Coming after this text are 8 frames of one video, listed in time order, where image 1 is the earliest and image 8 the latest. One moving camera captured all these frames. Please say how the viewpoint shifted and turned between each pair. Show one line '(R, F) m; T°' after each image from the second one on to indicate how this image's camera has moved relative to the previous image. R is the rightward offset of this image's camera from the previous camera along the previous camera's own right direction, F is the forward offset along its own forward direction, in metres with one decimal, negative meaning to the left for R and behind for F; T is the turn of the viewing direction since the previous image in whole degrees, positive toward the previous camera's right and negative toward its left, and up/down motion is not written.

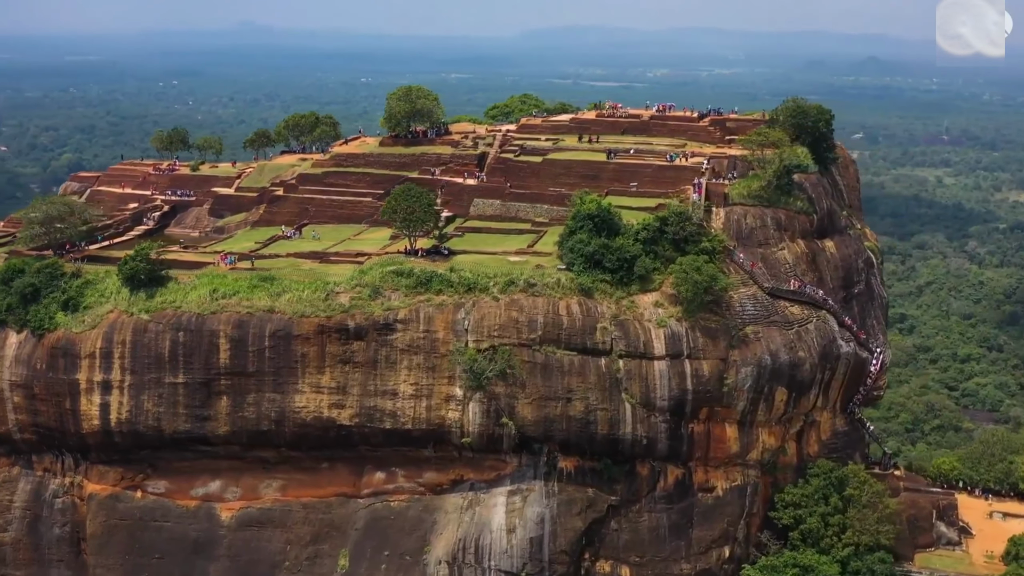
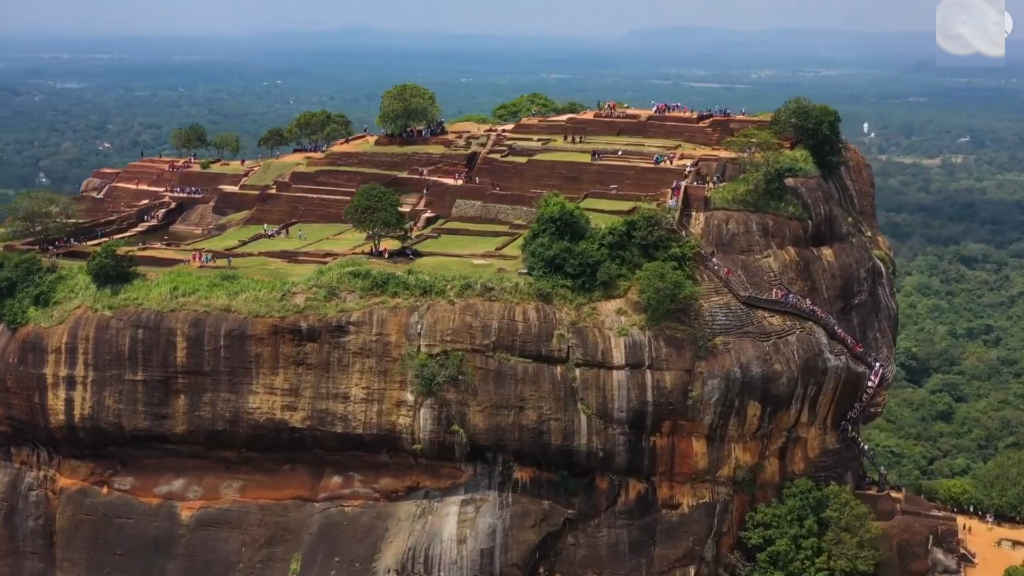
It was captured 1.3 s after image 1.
(+2.7, +0.8) m; -4°
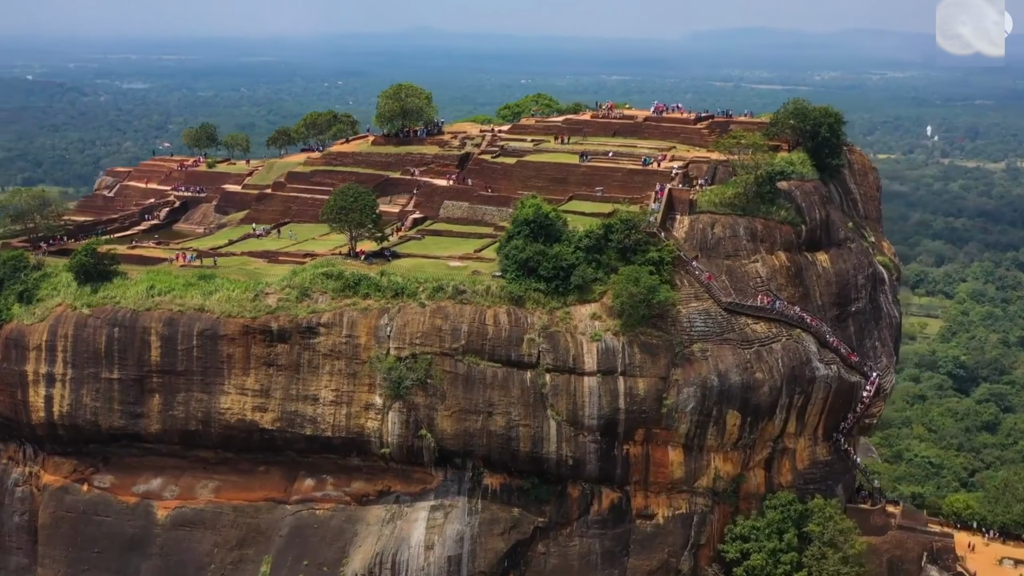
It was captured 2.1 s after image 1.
(+1.6, +0.4) m; -3°
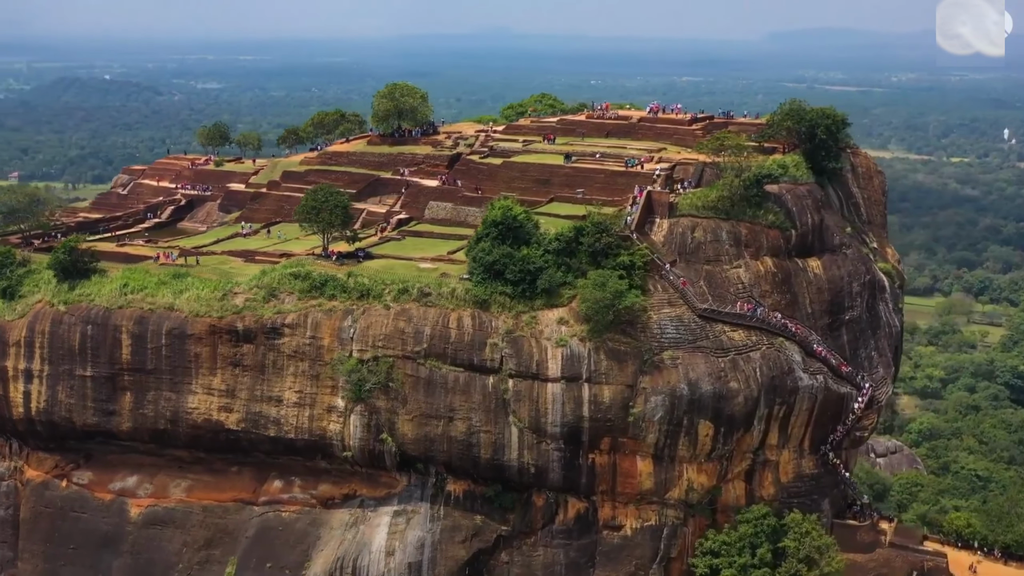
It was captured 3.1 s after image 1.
(+1.9, +0.5) m; -3°
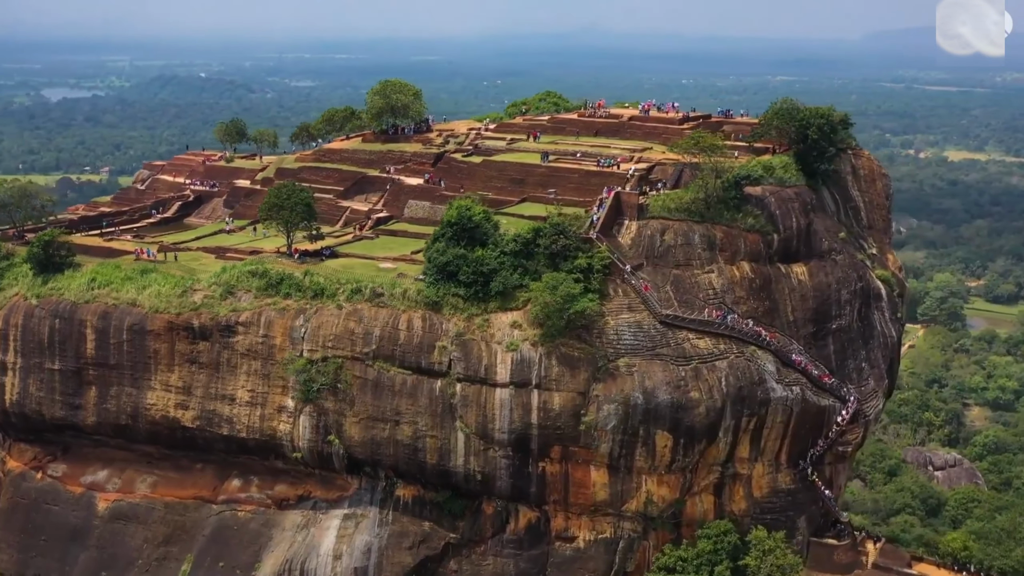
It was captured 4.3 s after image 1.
(+2.4, +0.6) m; -4°
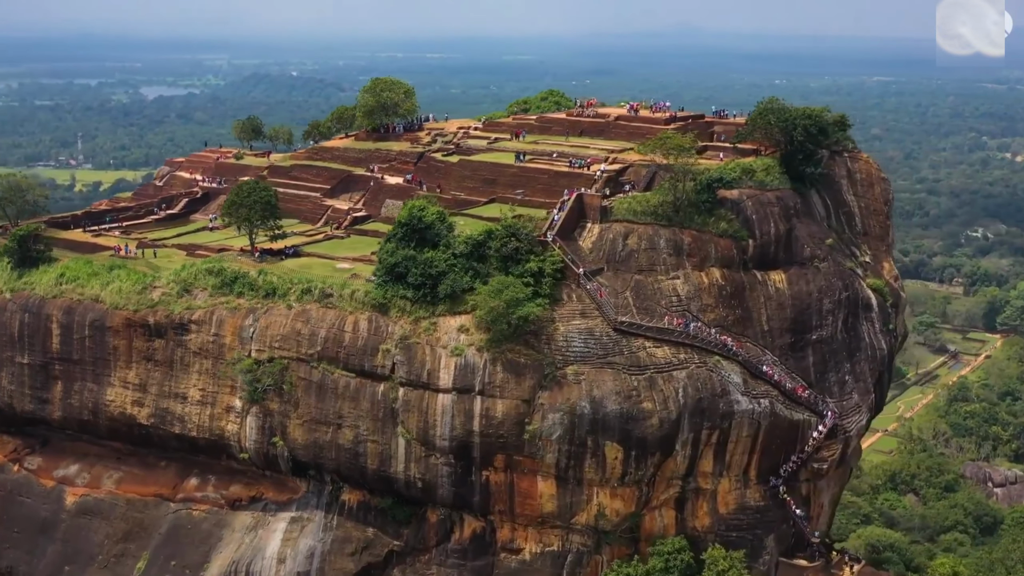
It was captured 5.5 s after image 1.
(+2.4, +0.6) m; -4°
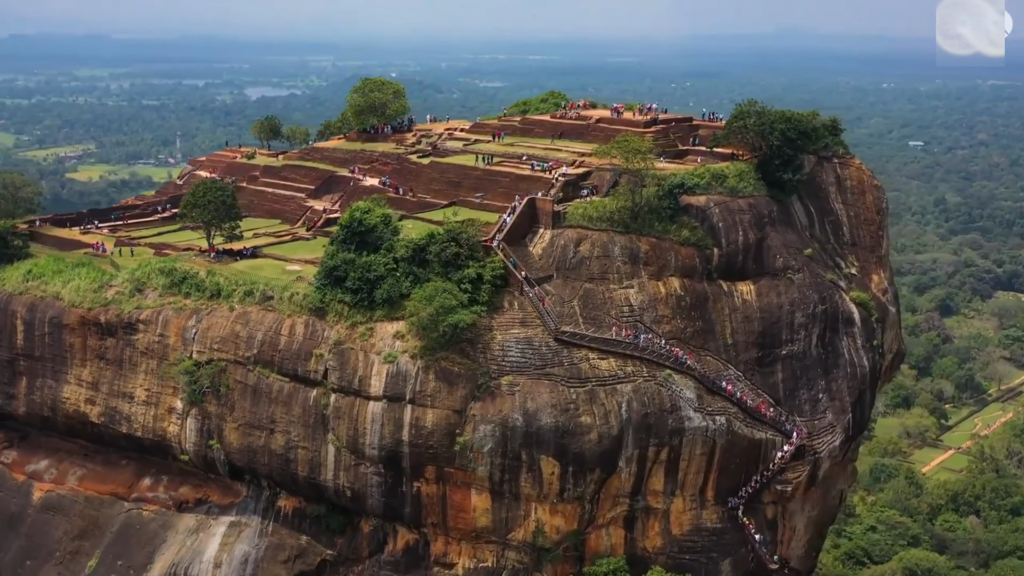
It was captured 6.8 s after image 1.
(+2.7, +0.7) m; -4°
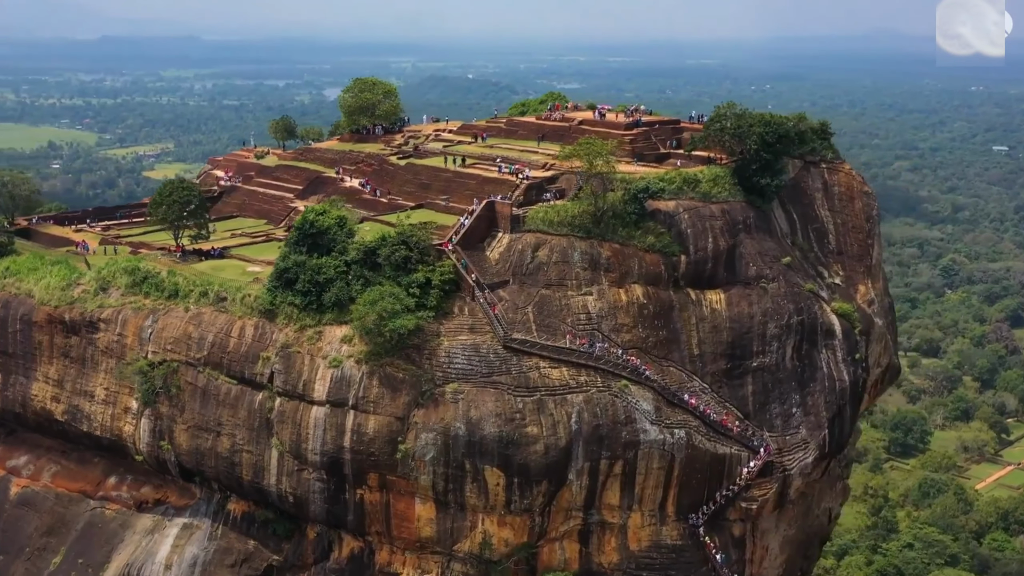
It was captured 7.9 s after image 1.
(+2.1, +0.5) m; -3°
